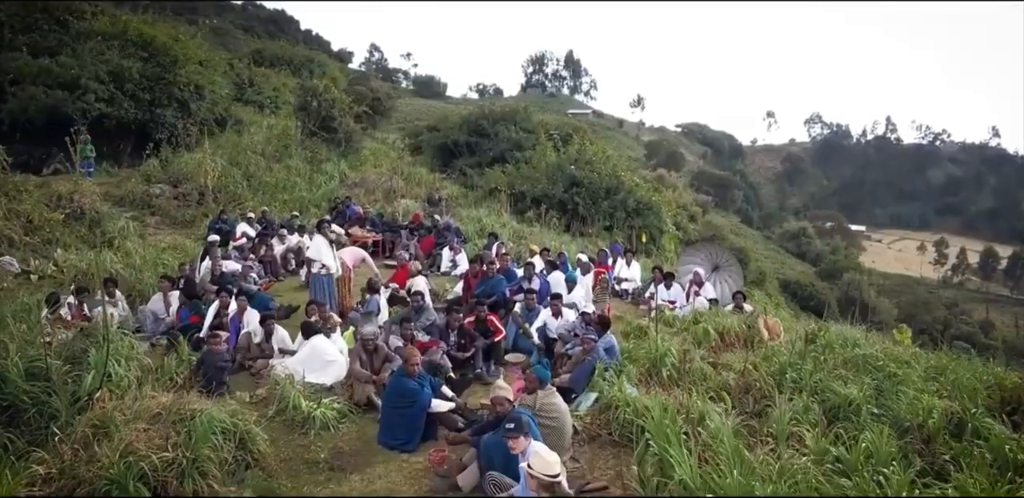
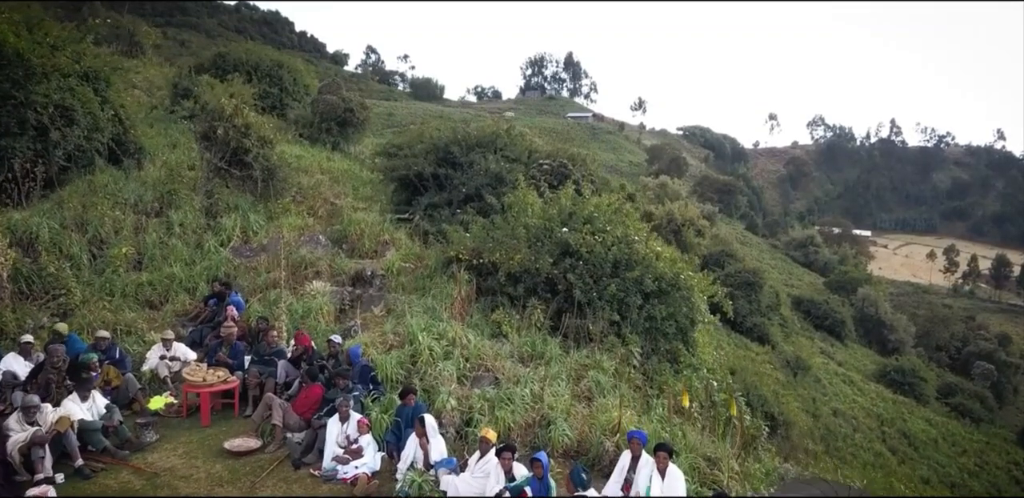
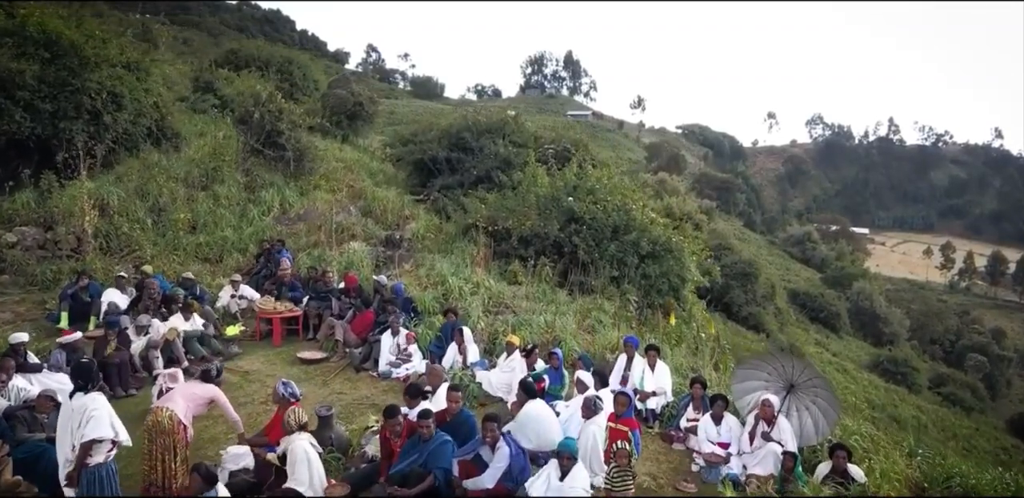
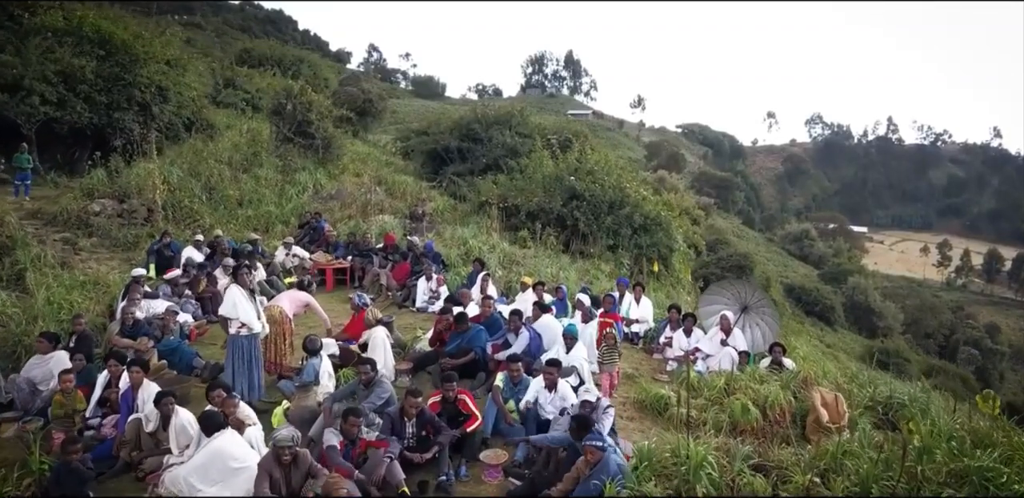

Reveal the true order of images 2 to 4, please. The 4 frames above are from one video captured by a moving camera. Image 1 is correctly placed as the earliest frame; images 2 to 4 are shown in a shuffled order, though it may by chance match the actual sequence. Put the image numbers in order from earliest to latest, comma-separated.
4, 3, 2
